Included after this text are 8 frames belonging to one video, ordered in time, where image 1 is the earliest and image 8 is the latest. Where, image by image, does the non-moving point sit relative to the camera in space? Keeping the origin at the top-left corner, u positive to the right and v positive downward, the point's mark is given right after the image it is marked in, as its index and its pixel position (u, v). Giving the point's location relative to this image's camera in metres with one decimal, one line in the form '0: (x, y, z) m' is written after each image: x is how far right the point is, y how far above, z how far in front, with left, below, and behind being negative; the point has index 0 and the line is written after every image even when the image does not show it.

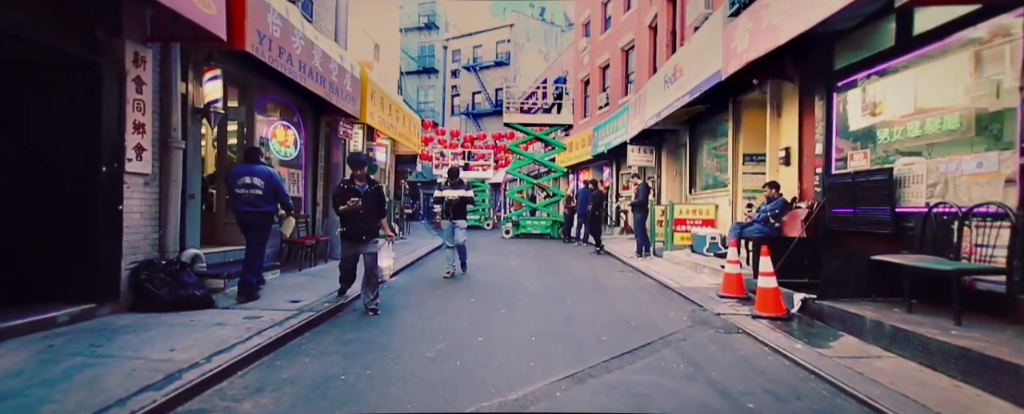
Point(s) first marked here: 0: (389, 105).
0: (-3.3, +2.8, +12.8) m
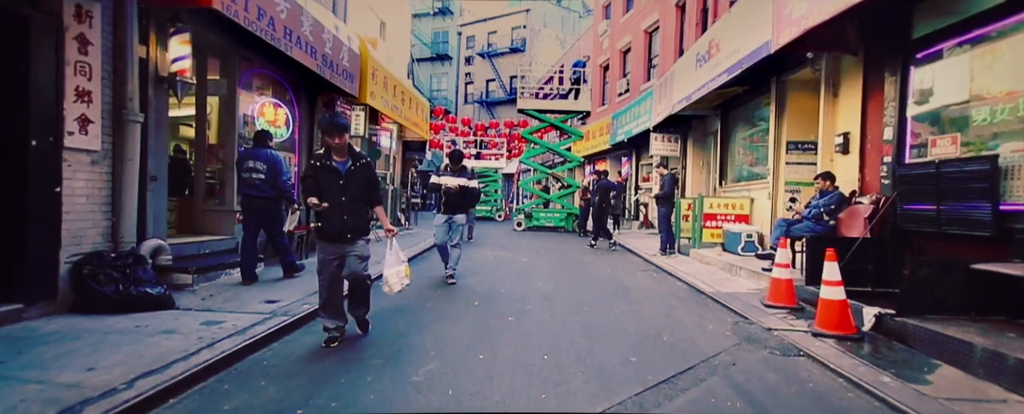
0: (-2.9, +3.1, +12.0) m
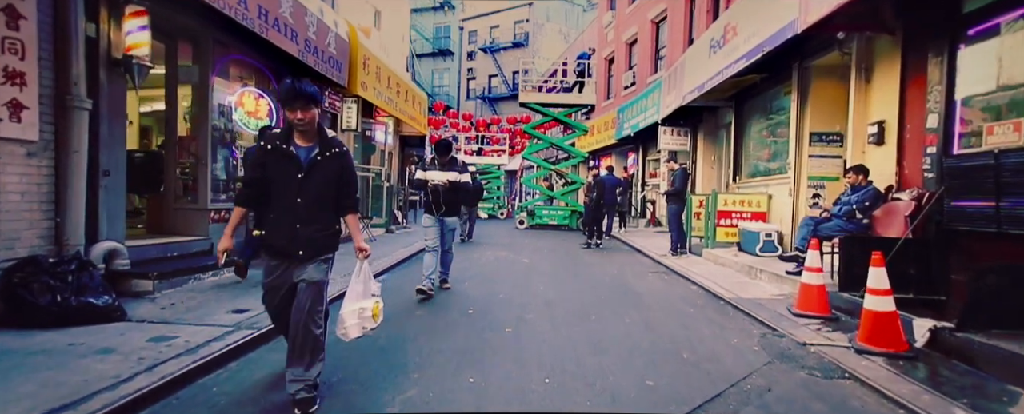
0: (-2.9, +3.1, +11.4) m
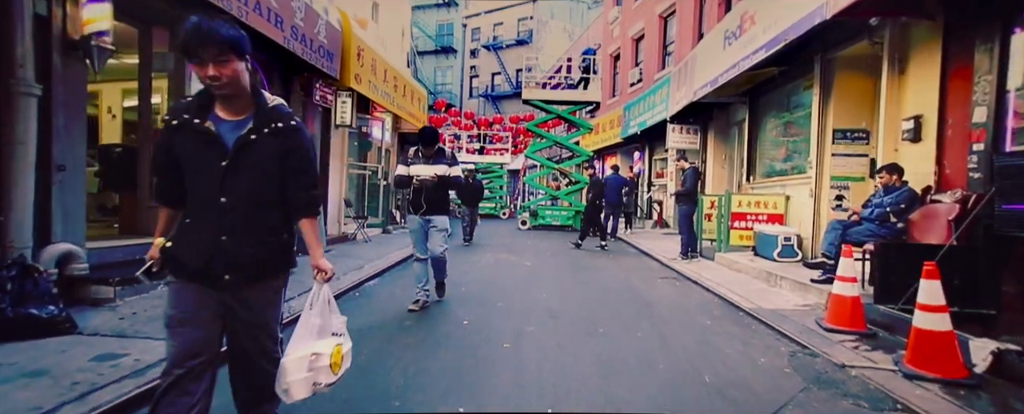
0: (-2.9, +3.1, +10.9) m
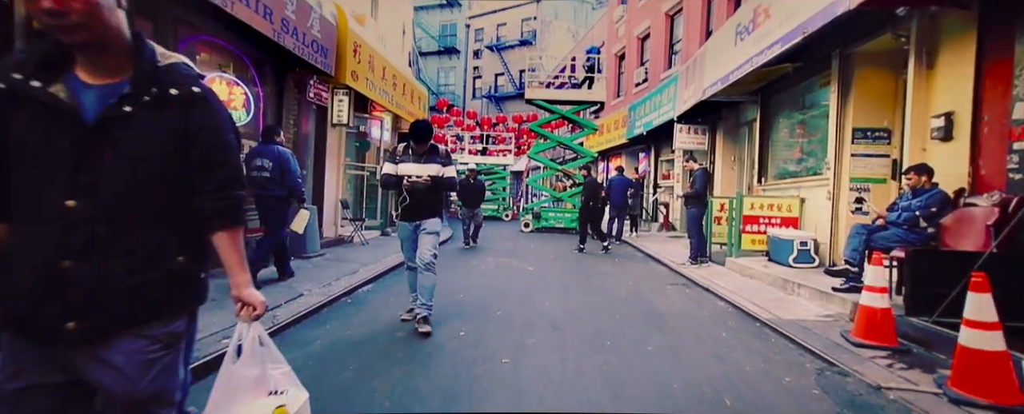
0: (-2.8, +3.1, +10.6) m
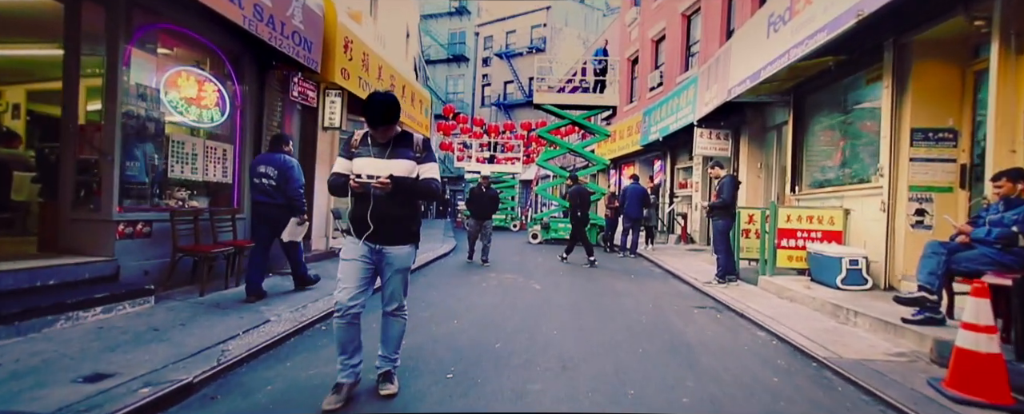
0: (-2.7, +2.9, +9.9) m
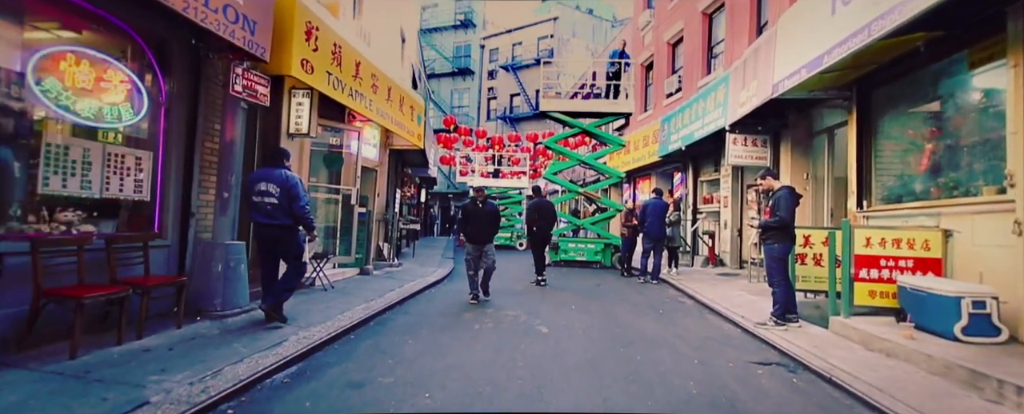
0: (-2.6, +2.5, +8.5) m
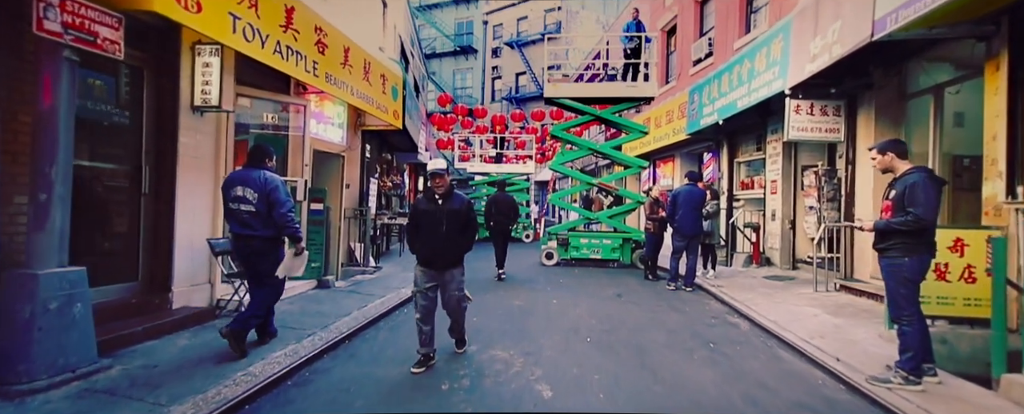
0: (-2.8, +2.6, +6.4) m
